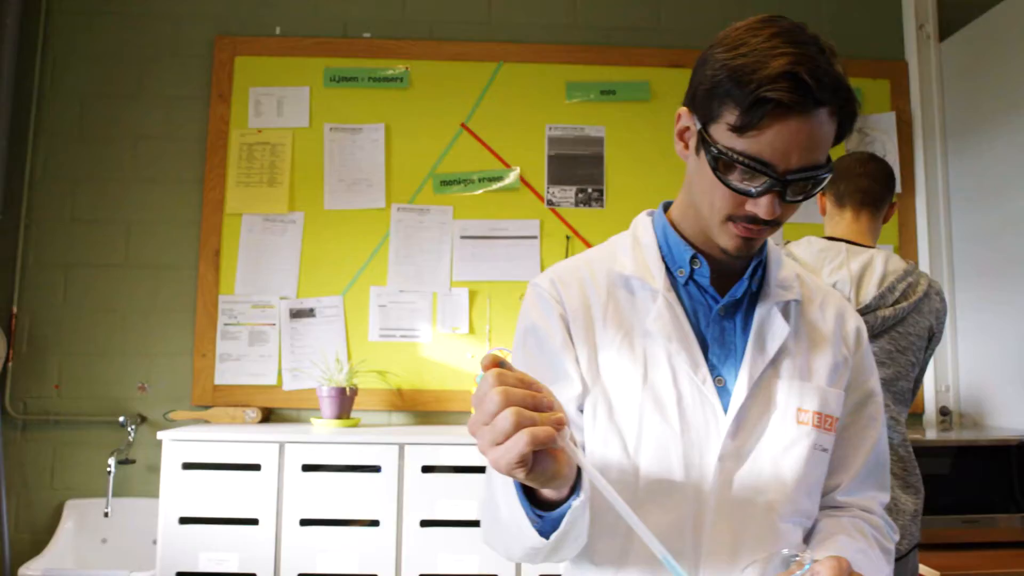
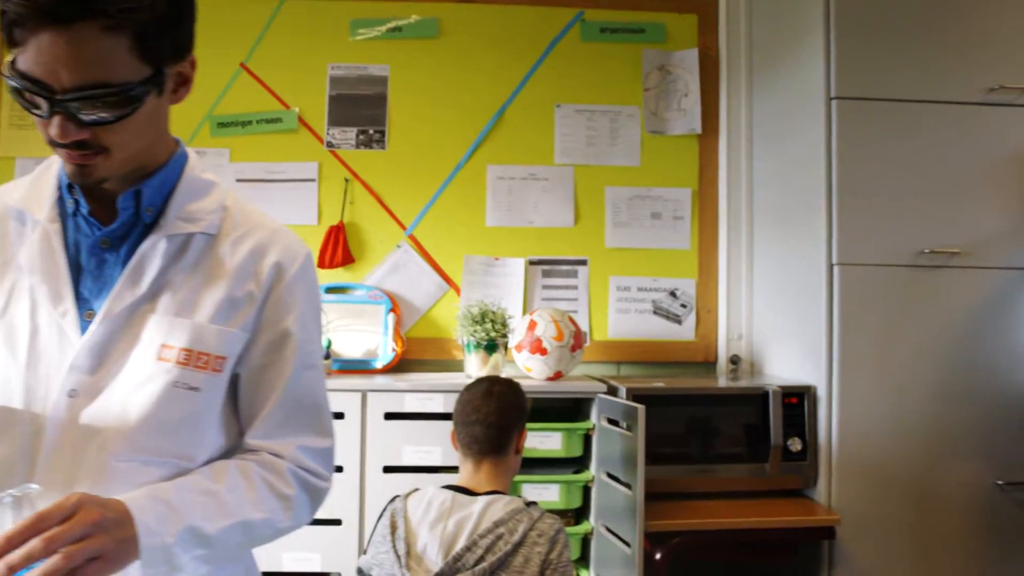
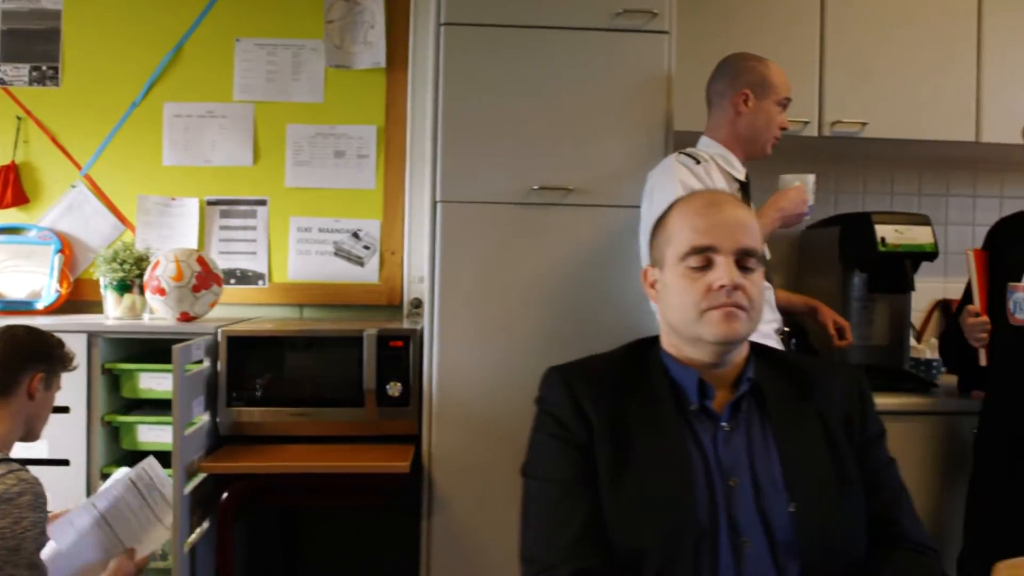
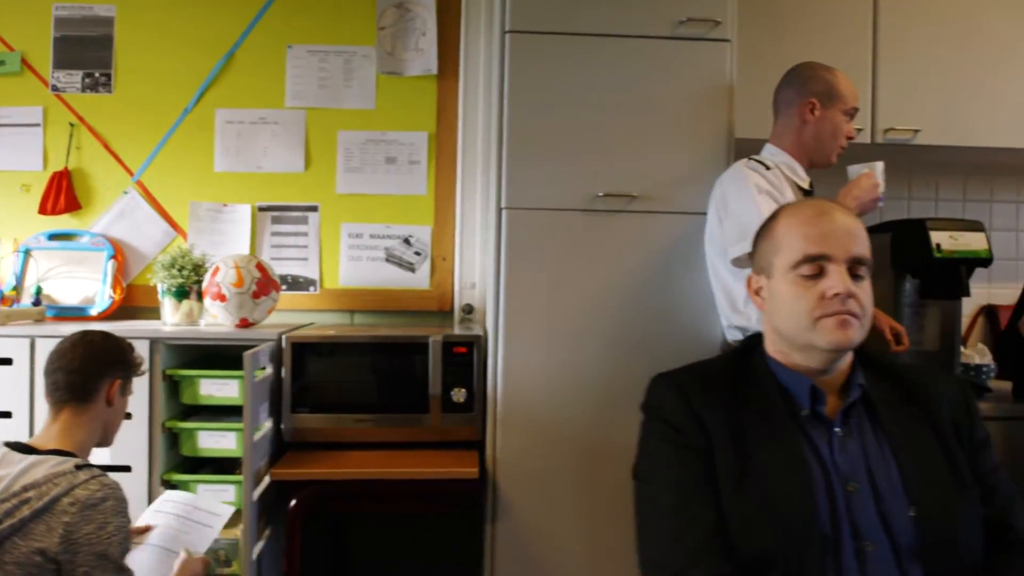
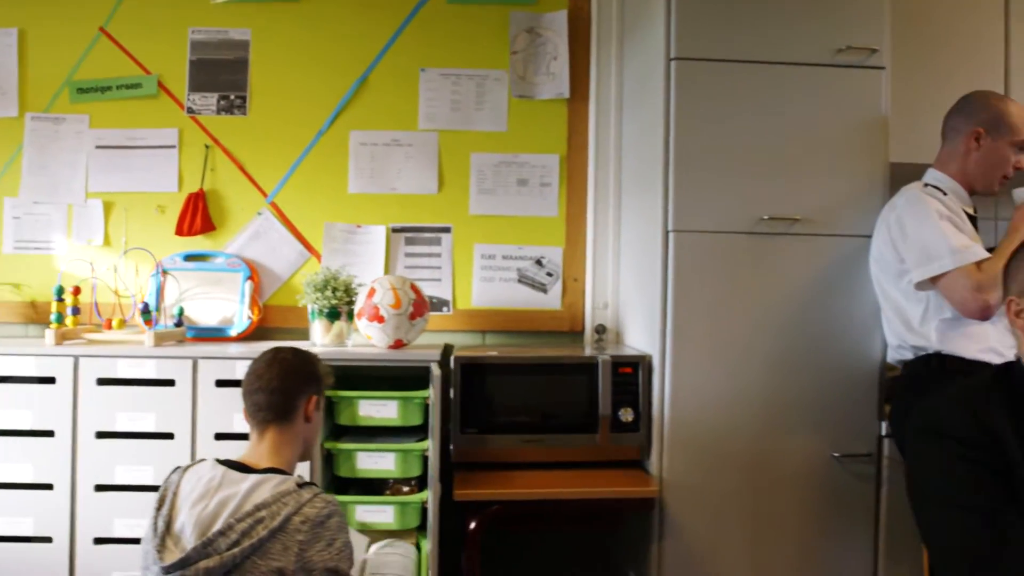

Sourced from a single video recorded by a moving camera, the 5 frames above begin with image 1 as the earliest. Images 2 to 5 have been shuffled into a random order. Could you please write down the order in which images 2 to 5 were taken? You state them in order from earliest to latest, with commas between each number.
2, 5, 4, 3
